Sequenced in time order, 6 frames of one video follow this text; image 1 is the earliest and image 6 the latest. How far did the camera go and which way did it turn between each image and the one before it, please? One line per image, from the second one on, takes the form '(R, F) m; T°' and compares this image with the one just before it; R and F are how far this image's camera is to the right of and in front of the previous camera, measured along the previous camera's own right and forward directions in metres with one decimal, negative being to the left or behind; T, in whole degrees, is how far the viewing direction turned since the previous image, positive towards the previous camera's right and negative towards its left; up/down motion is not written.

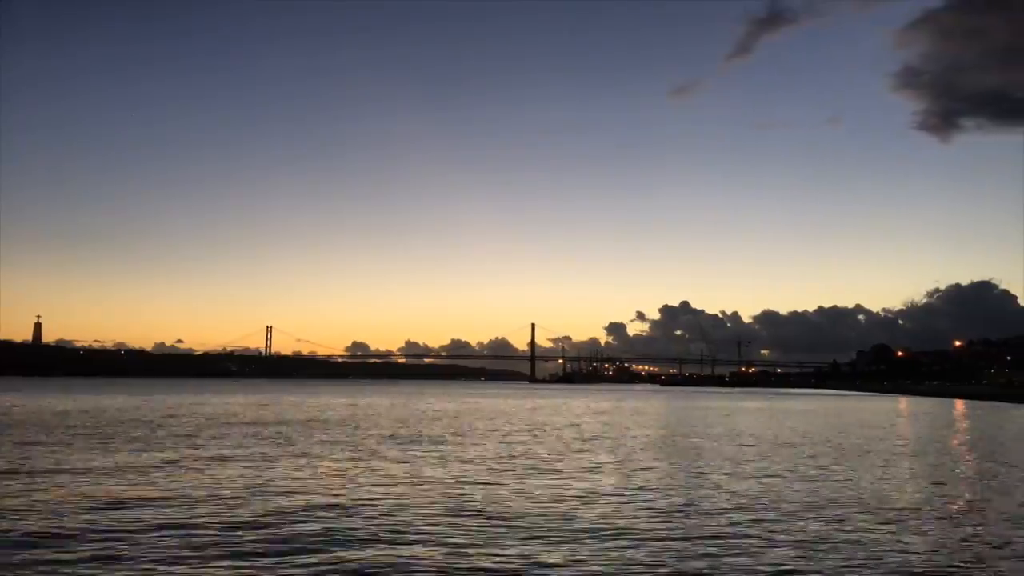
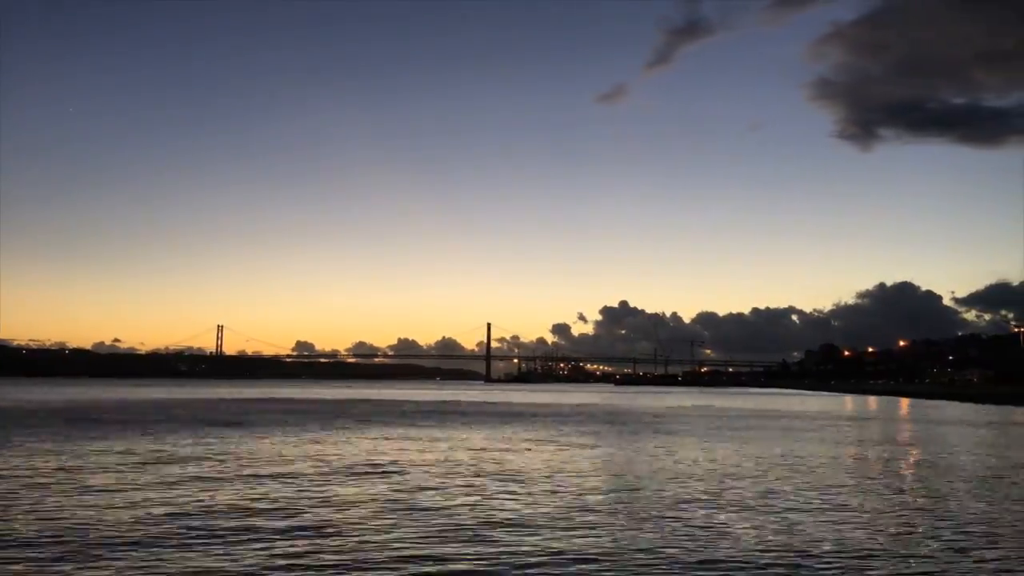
(-2.6, -5.8) m; +3°
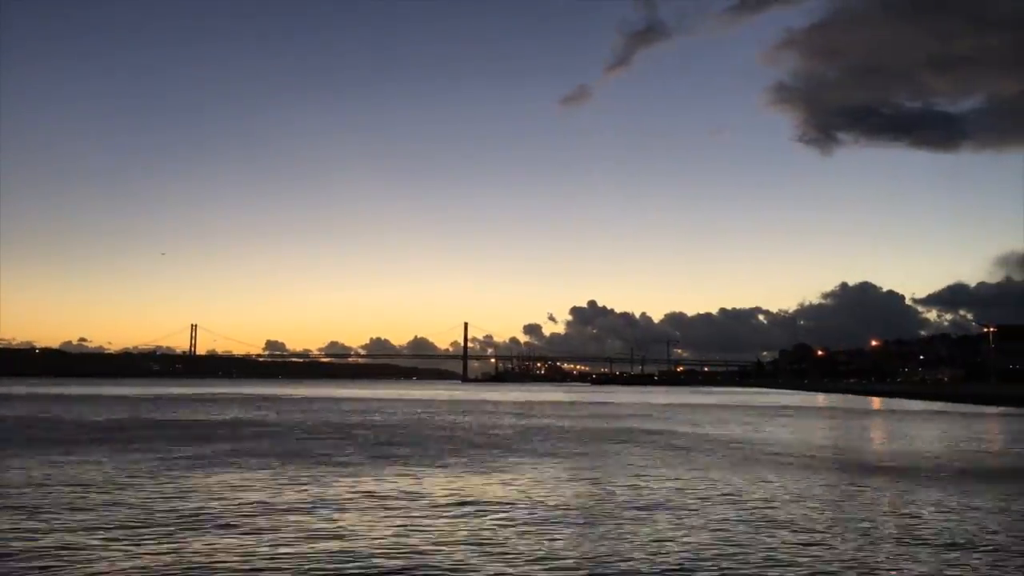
(-0.7, -2.1) m; +1°
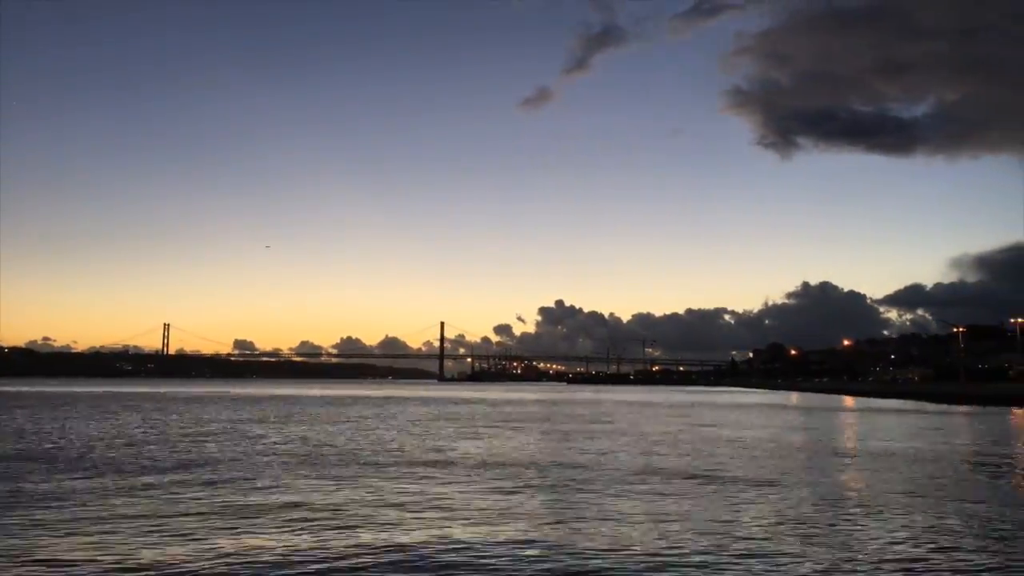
(-1.4, -2.8) m; +1°
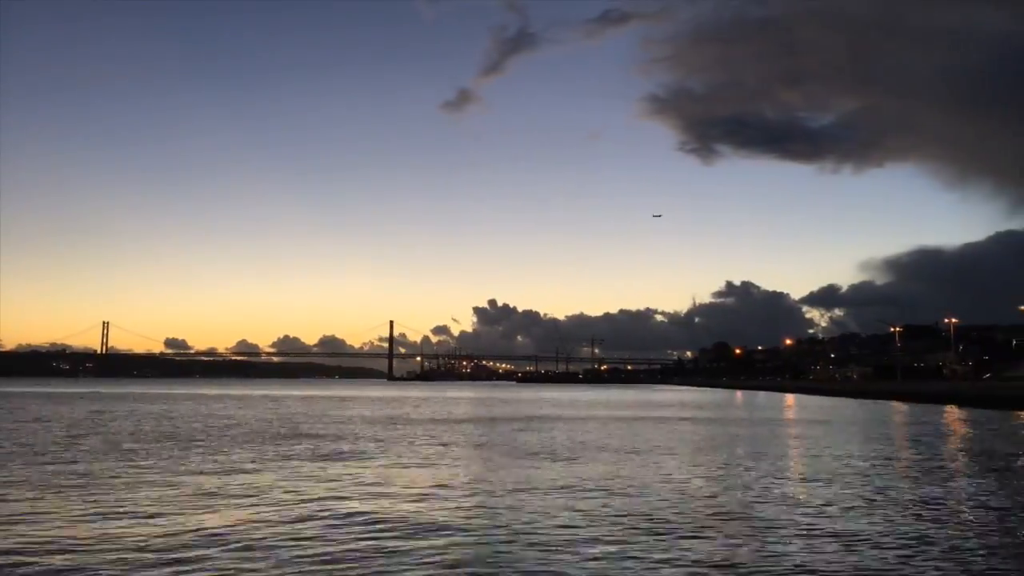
(-2.2, -3.2) m; +3°
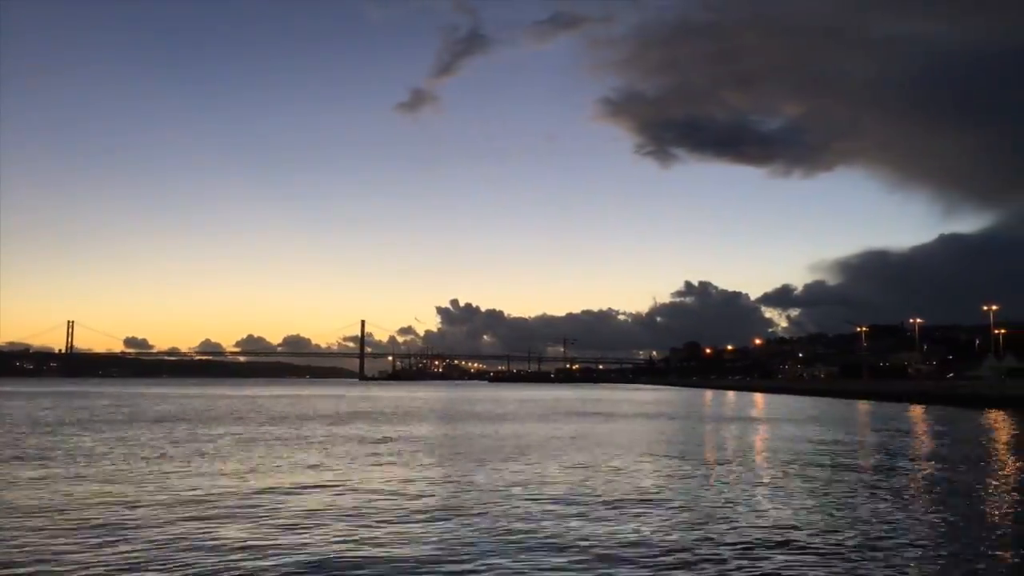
(-0.5, -0.1) m; +2°
